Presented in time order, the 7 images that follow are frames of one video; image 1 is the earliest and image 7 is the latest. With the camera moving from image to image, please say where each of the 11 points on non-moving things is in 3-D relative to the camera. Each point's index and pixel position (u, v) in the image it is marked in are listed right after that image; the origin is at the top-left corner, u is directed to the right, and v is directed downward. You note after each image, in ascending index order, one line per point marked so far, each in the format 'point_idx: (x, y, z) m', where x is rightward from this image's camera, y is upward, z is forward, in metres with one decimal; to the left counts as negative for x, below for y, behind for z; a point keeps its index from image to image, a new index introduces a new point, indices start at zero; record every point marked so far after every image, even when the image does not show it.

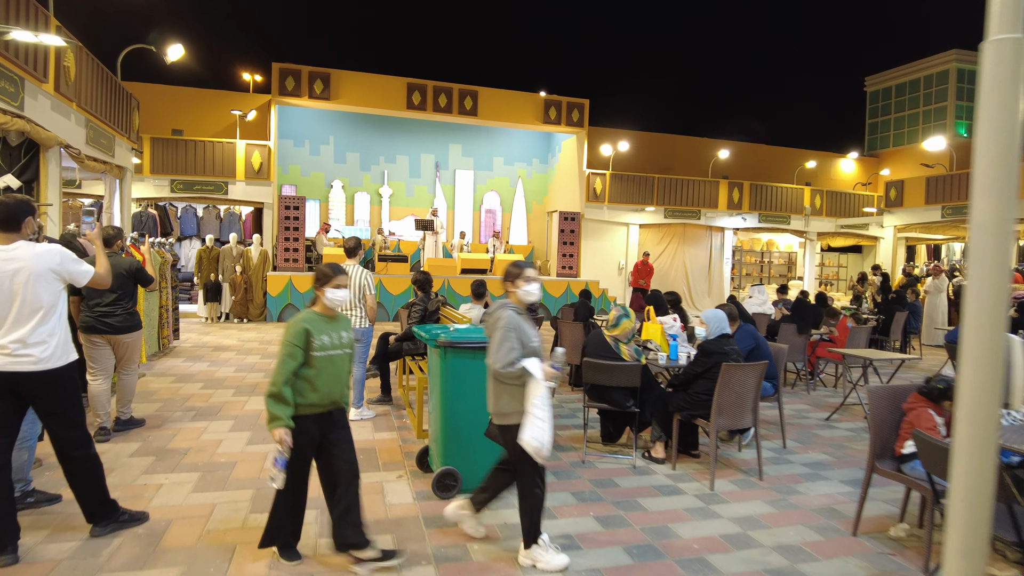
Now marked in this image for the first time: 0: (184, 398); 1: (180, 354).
0: (-2.9, -1.0, +5.9) m
1: (-4.1, -0.8, +8.3) m
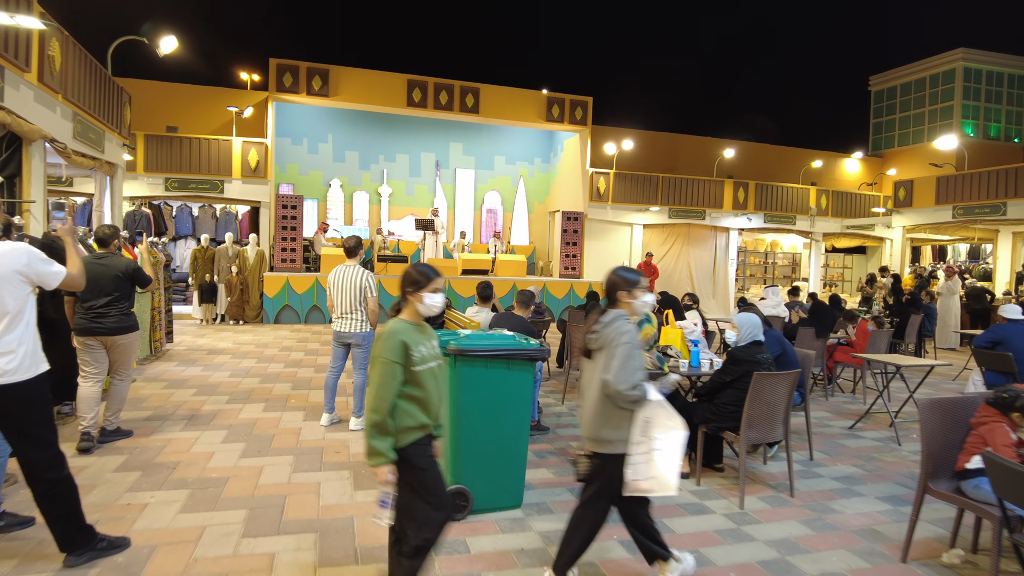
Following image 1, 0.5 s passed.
0: (-2.9, -1.0, +5.6) m
1: (-4.1, -0.8, +8.0) m
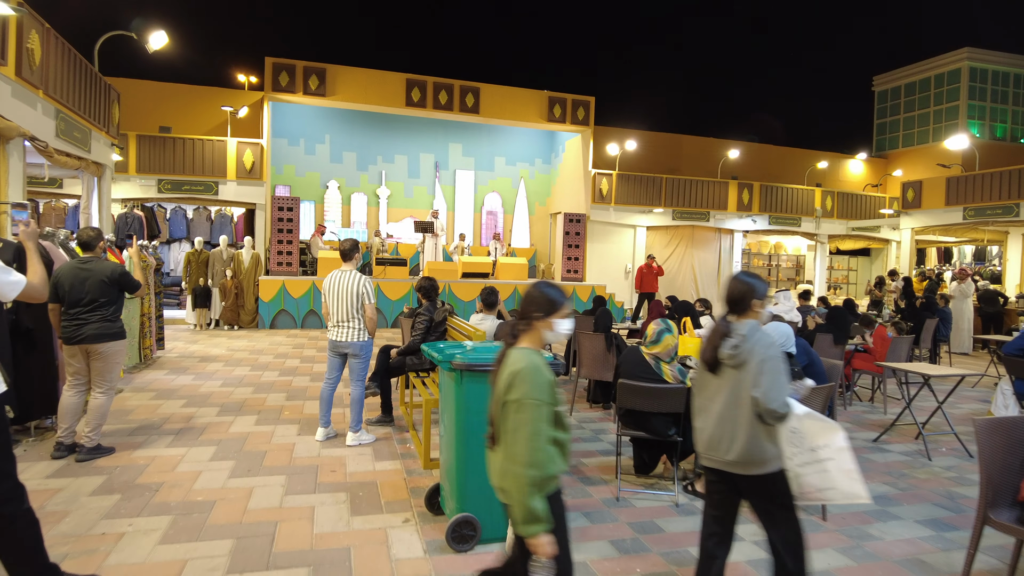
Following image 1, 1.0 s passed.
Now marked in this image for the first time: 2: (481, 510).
0: (-2.8, -1.0, +5.3) m
1: (-4.0, -0.9, +7.7) m
2: (-0.1, -1.0, +3.1) m
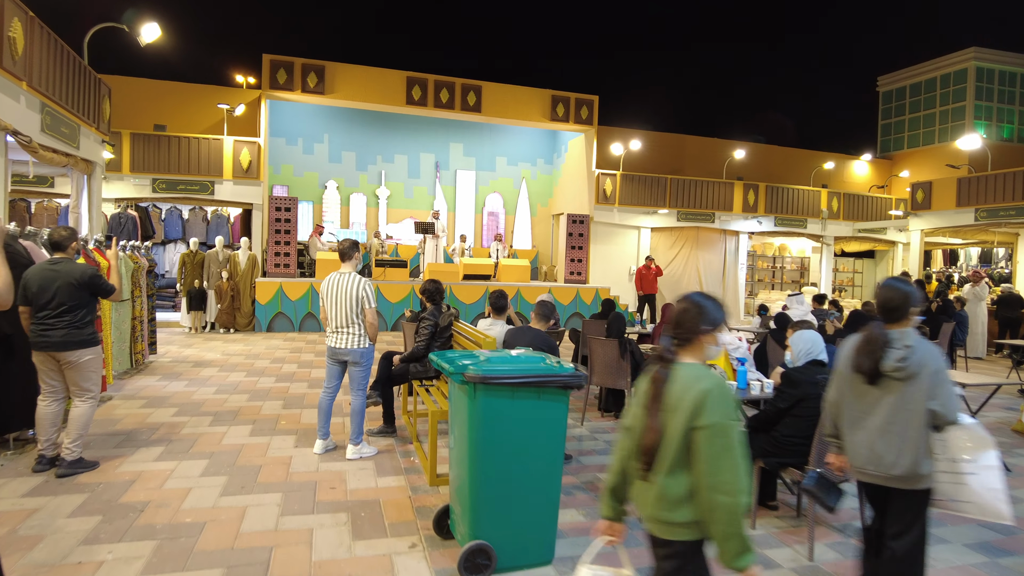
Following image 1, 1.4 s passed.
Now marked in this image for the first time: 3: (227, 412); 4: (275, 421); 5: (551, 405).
0: (-2.7, -1.1, +5.1) m
1: (-4.0, -0.9, +7.4) m
2: (-0.1, -1.1, +2.8) m
3: (-2.4, -1.0, +5.6) m
4: (-1.9, -1.1, +5.3) m
5: (+0.2, -0.5, +2.8) m
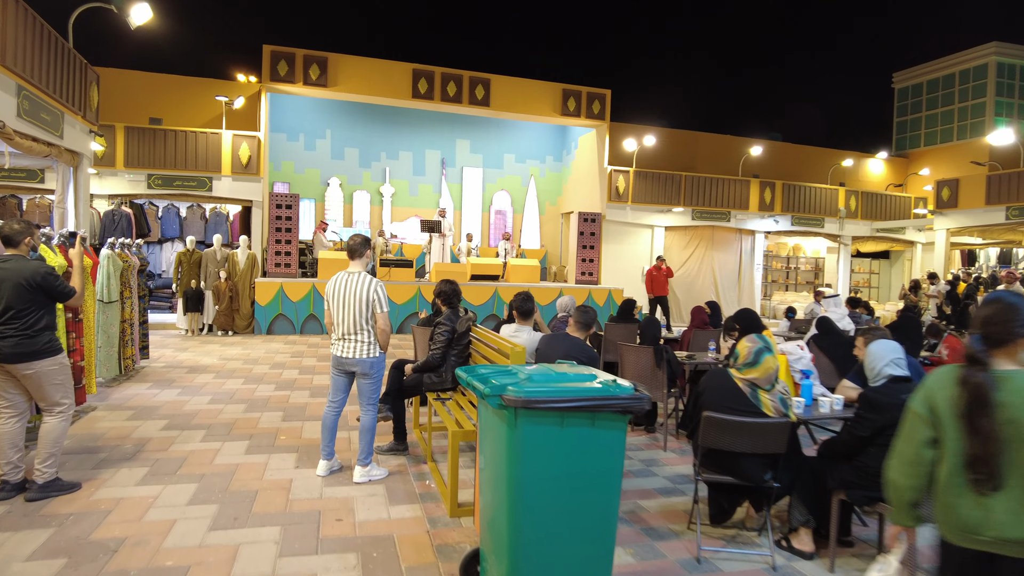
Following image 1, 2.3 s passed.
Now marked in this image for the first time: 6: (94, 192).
0: (-2.6, -1.1, +4.6) m
1: (-3.8, -0.9, +6.9) m
2: (+0.1, -1.1, +2.3) m
3: (-2.2, -1.1, +5.1) m
4: (-1.7, -1.1, +4.9) m
5: (+0.3, -0.5, +2.3) m
6: (-7.0, +1.6, +11.2) m
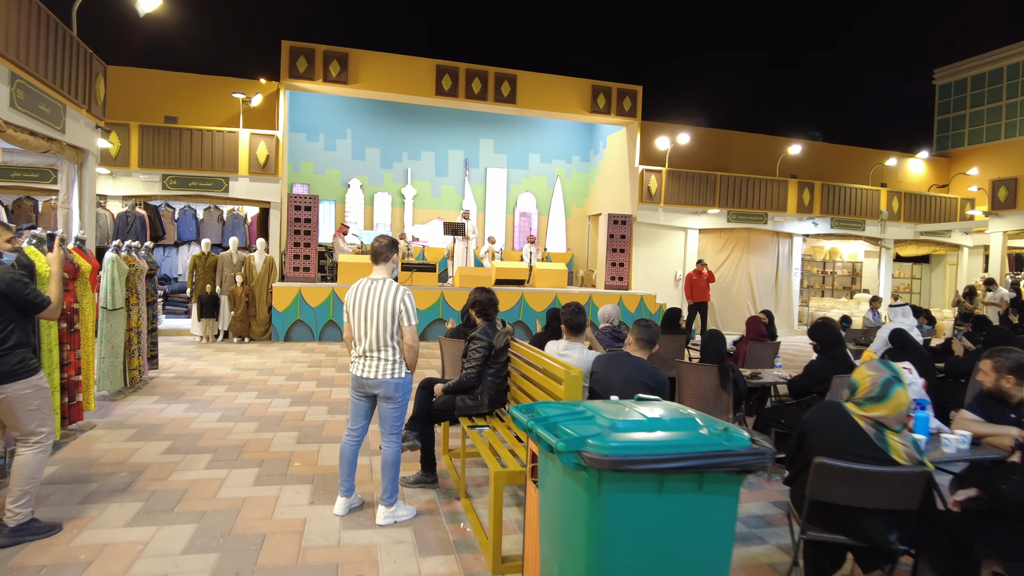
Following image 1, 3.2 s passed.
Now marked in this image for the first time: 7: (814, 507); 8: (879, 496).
0: (-2.3, -1.1, +4.1) m
1: (-3.5, -1.0, +6.4) m
2: (+0.3, -1.1, +1.8) m
3: (-2.0, -1.1, +4.6) m
4: (-1.5, -1.1, +4.3) m
5: (+0.5, -0.6, +1.7) m
6: (-6.6, +1.6, +10.8) m
7: (+1.1, -0.8, +2.5) m
8: (+1.3, -0.7, +2.3) m
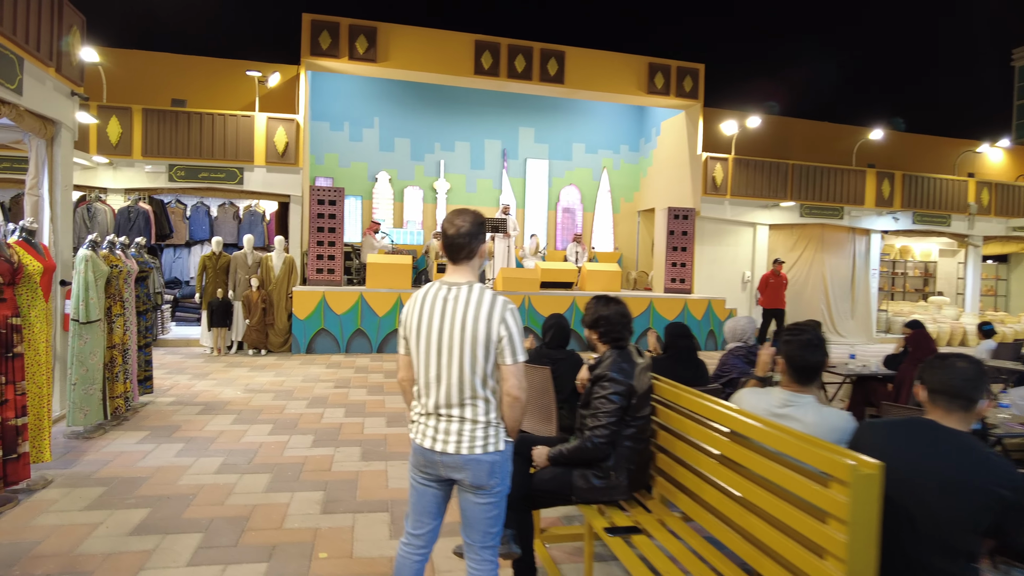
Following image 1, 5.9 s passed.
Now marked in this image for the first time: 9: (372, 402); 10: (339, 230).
0: (-1.8, -1.2, +2.7) m
1: (-2.8, -1.0, +5.1) m
2: (+0.8, -1.1, +0.3) m
3: (-1.4, -1.1, +3.3) m
4: (-0.9, -1.2, +3.0) m
5: (+1.0, -0.6, +0.3) m
6: (-5.8, +1.5, +9.6) m
7: (+1.6, -0.8, +1.0) m
8: (+1.8, -0.7, +0.8) m
9: (-1.3, -1.0, +6.2) m
10: (-2.5, +0.8, +9.5) m
